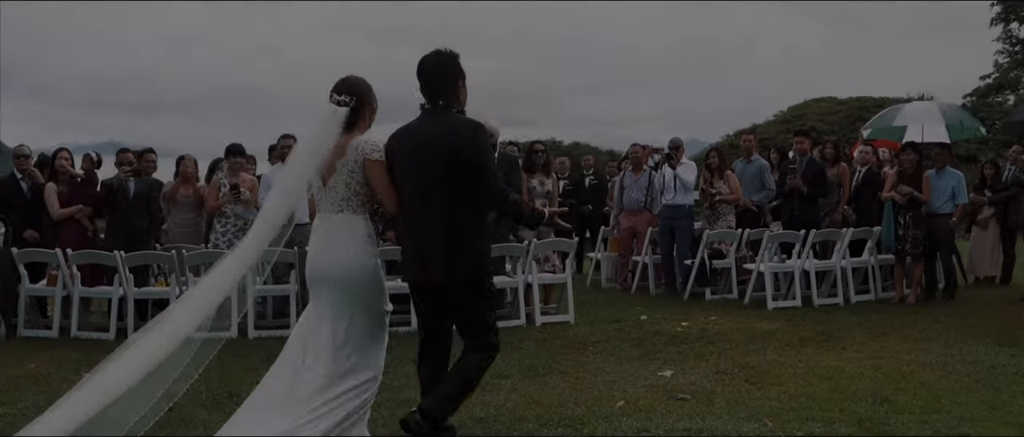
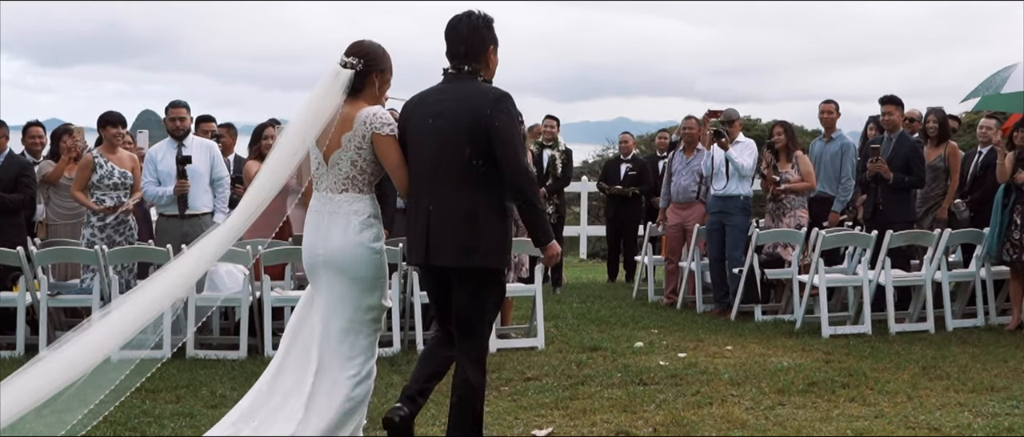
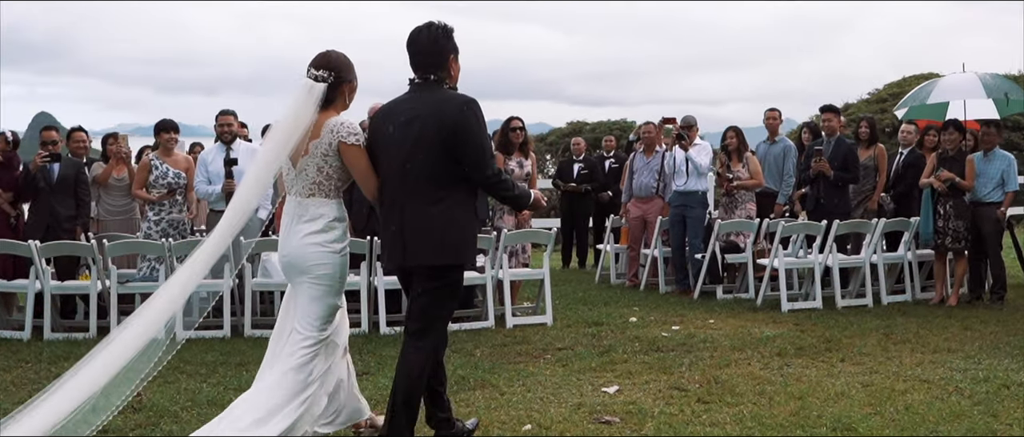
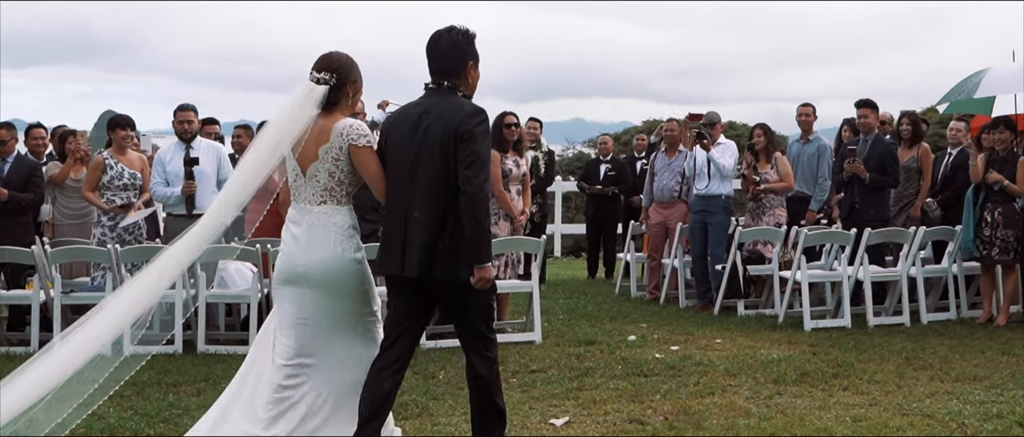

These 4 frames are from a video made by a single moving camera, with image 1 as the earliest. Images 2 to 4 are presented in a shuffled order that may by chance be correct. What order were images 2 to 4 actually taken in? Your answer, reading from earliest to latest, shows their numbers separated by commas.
3, 4, 2
